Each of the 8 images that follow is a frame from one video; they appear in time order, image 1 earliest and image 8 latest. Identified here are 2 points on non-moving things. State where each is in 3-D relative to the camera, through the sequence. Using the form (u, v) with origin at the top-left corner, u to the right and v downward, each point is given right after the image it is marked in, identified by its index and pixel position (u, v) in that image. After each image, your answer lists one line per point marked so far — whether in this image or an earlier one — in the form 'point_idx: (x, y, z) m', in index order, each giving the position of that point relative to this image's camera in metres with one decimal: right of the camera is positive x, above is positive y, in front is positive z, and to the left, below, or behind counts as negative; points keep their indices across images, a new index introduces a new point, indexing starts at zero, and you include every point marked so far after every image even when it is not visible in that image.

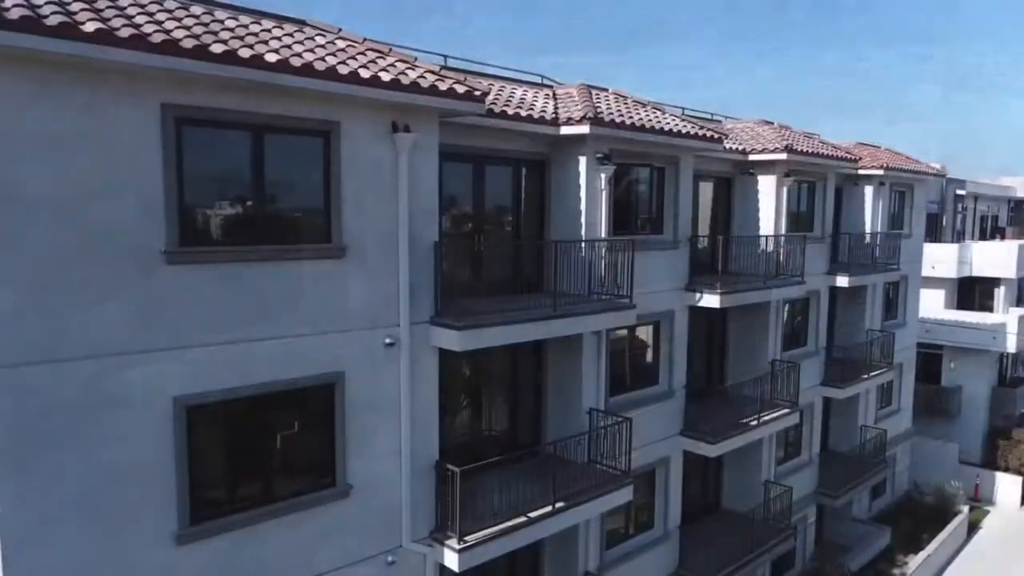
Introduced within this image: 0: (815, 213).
0: (+7.7, +1.9, +19.4) m
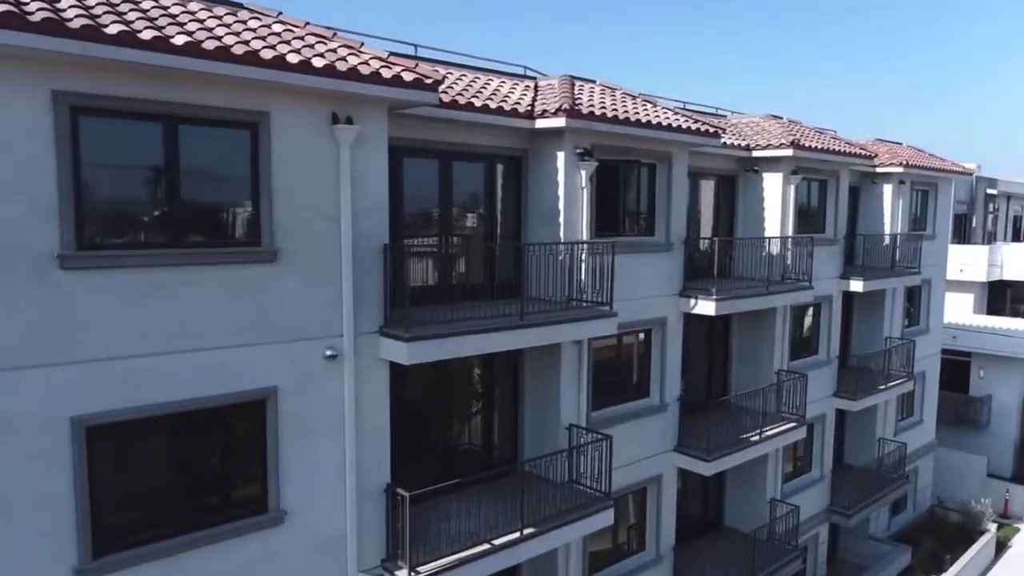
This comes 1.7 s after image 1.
0: (+7.5, +1.8, +18.2) m
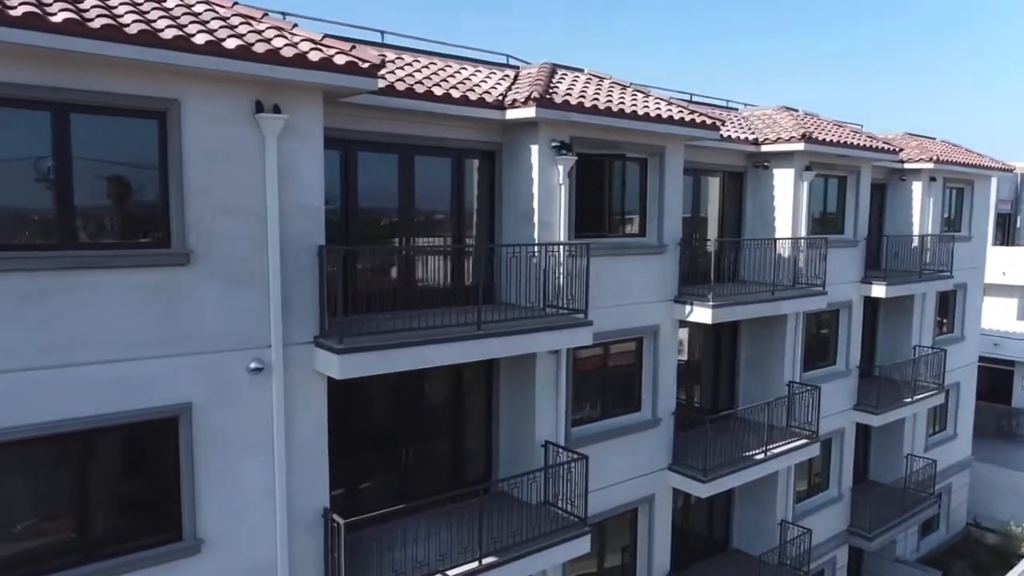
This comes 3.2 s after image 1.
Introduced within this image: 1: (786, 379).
0: (+7.4, +1.7, +16.9) m
1: (+5.6, -1.9, +15.7) m
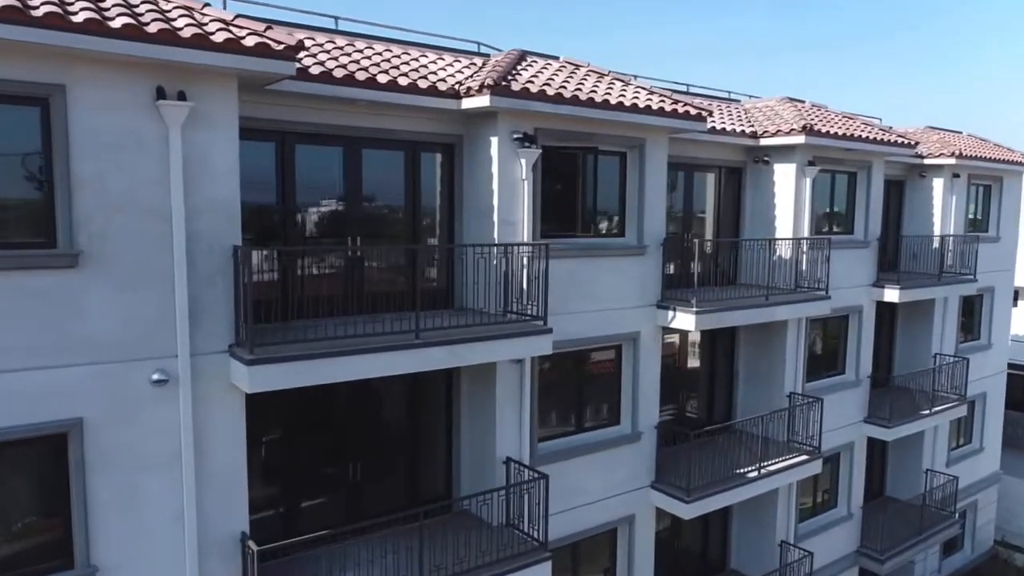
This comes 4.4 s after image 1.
0: (+7.1, +1.6, +15.7) m
1: (+5.3, -2.0, +14.6) m
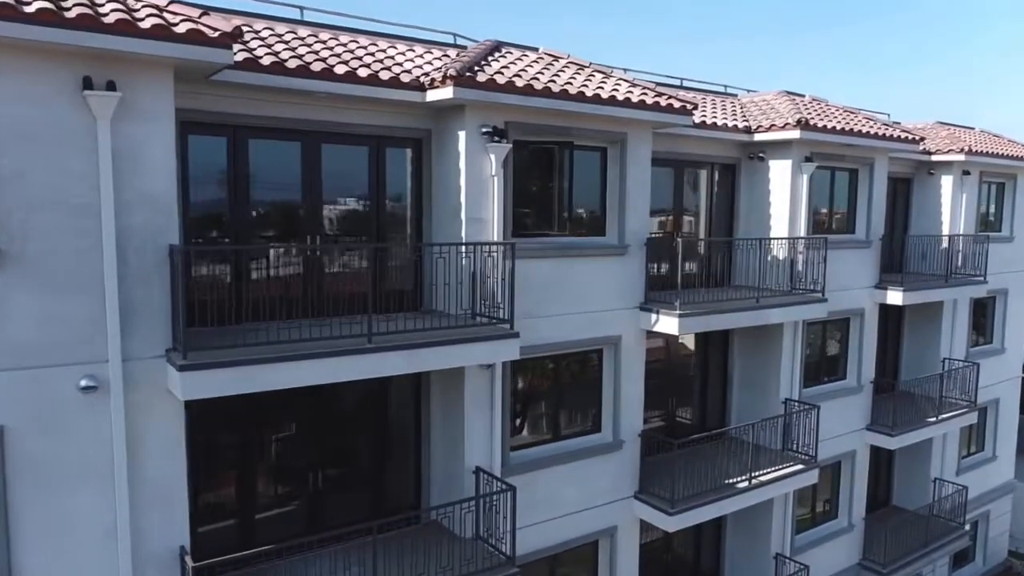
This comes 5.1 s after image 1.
0: (+6.8, +1.5, +15.1) m
1: (+5.0, -2.0, +14.0) m
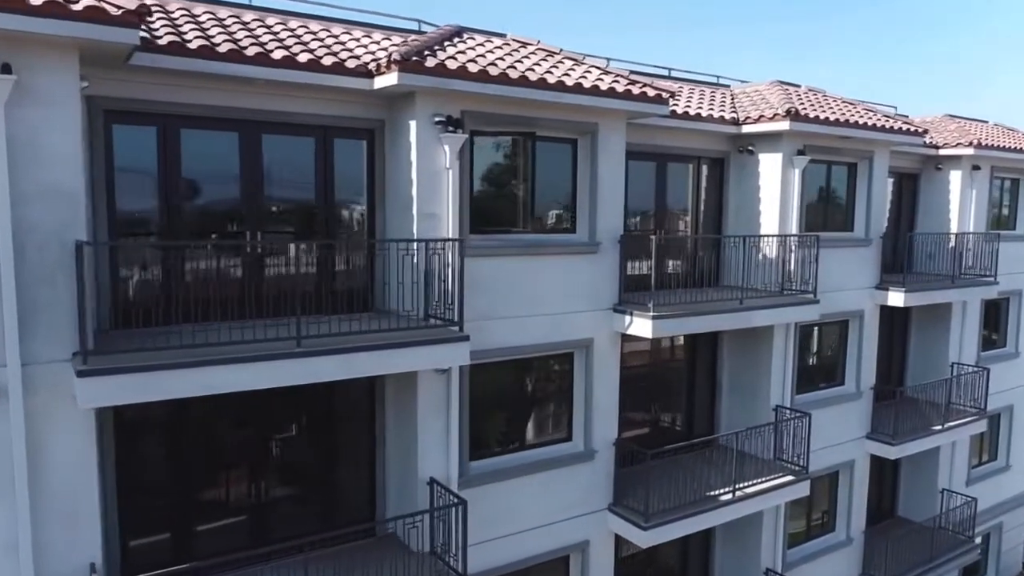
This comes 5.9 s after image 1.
0: (+6.4, +1.5, +14.3) m
1: (+4.6, -2.0, +13.3) m
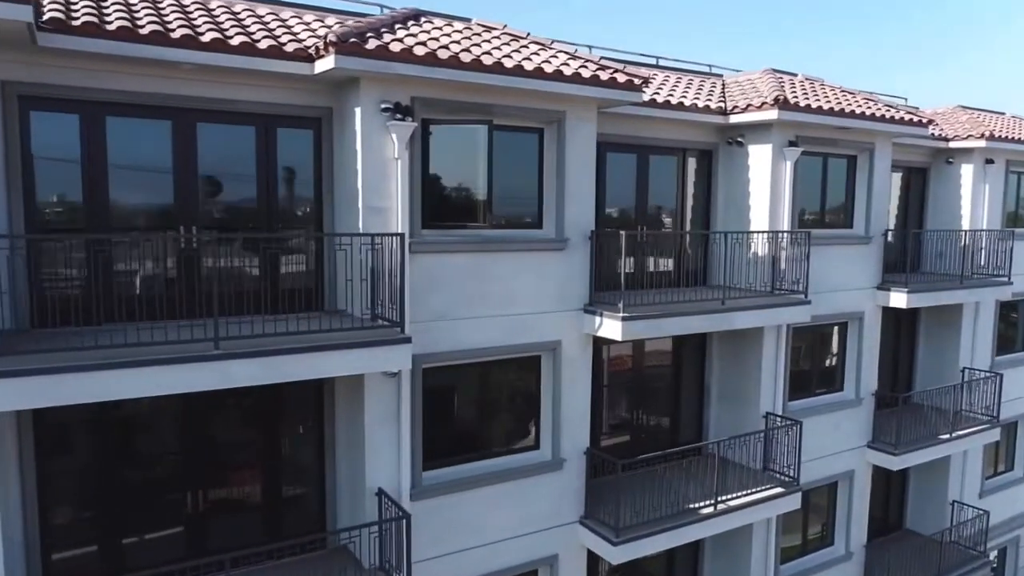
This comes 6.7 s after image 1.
0: (+6.1, +1.5, +13.5) m
1: (+4.1, -2.0, +12.5) m
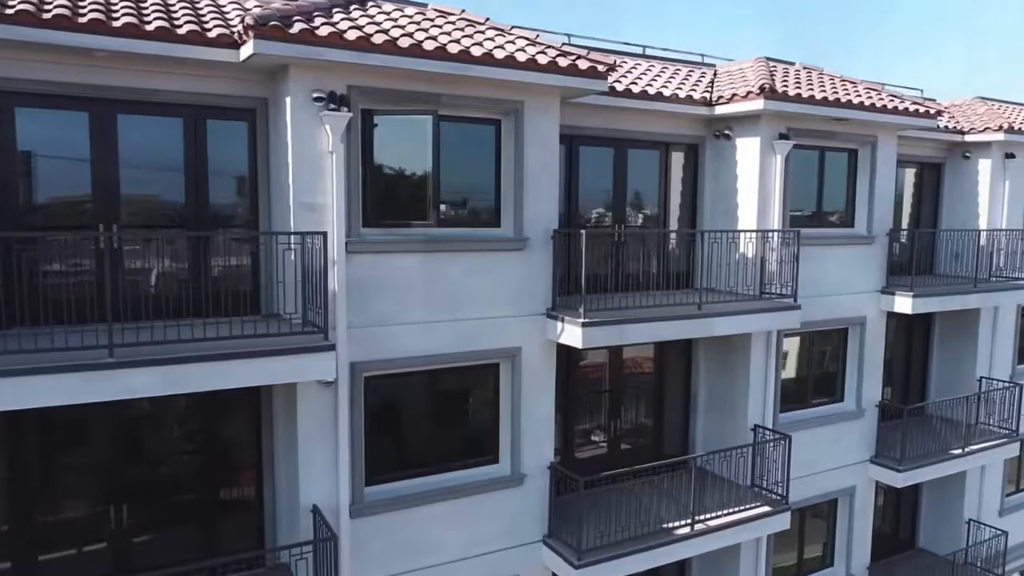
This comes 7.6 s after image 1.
0: (+5.7, +1.5, +12.6) m
1: (+3.7, -2.0, +11.7) m
